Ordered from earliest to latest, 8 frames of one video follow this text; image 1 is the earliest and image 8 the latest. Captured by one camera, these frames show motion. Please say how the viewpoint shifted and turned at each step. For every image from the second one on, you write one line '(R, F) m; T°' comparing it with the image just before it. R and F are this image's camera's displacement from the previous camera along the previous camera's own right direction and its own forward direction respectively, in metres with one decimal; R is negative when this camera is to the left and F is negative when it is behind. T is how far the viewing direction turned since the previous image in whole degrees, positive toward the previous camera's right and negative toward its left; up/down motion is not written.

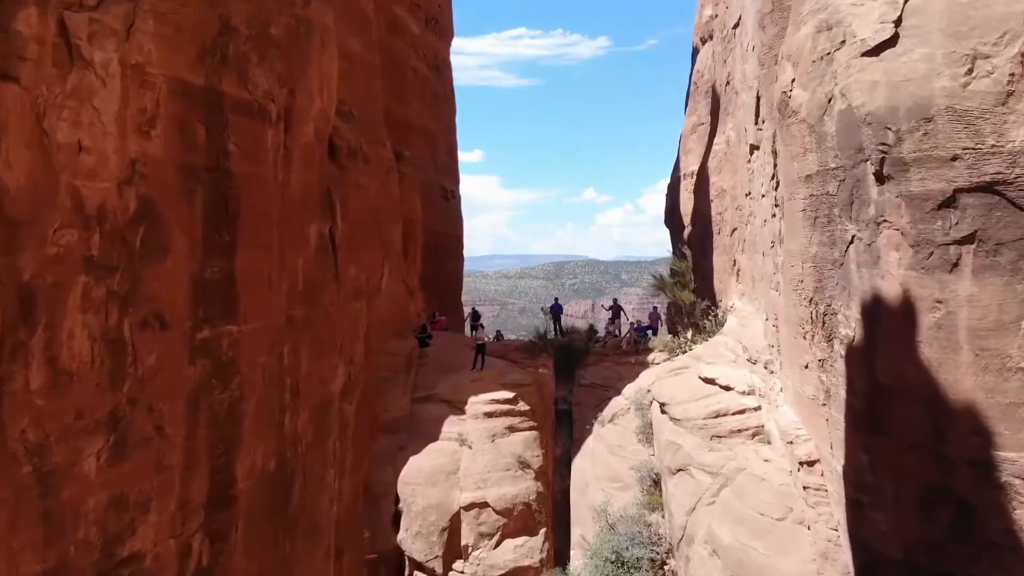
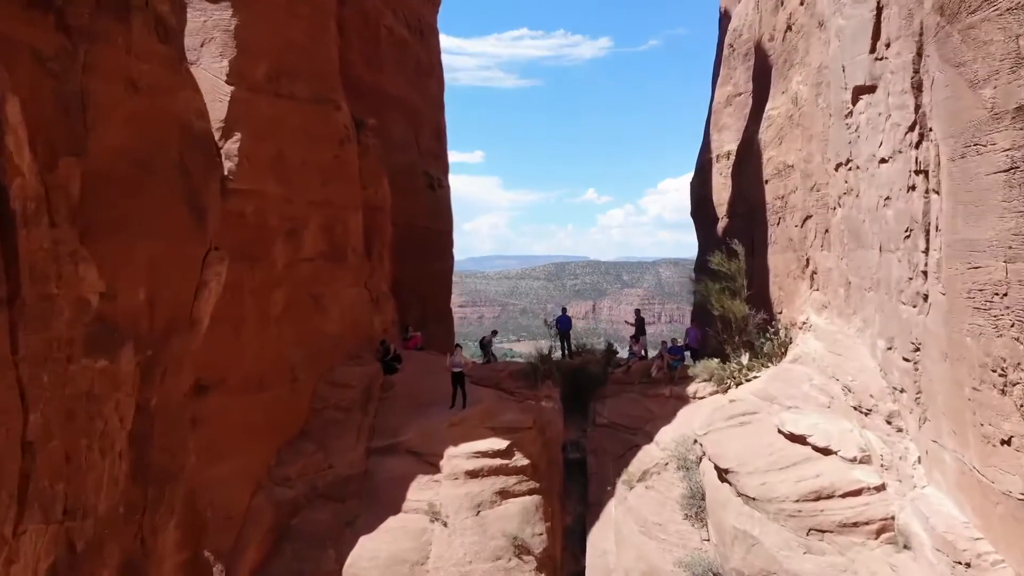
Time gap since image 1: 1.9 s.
(+0.1, +3.7) m; 0°
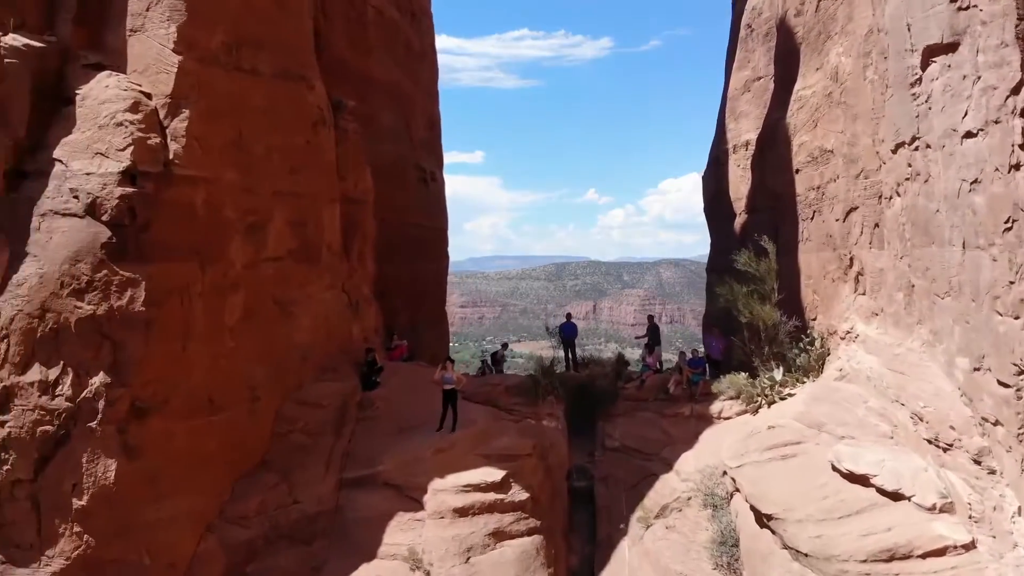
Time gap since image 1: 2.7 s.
(0.0, +1.4) m; 0°
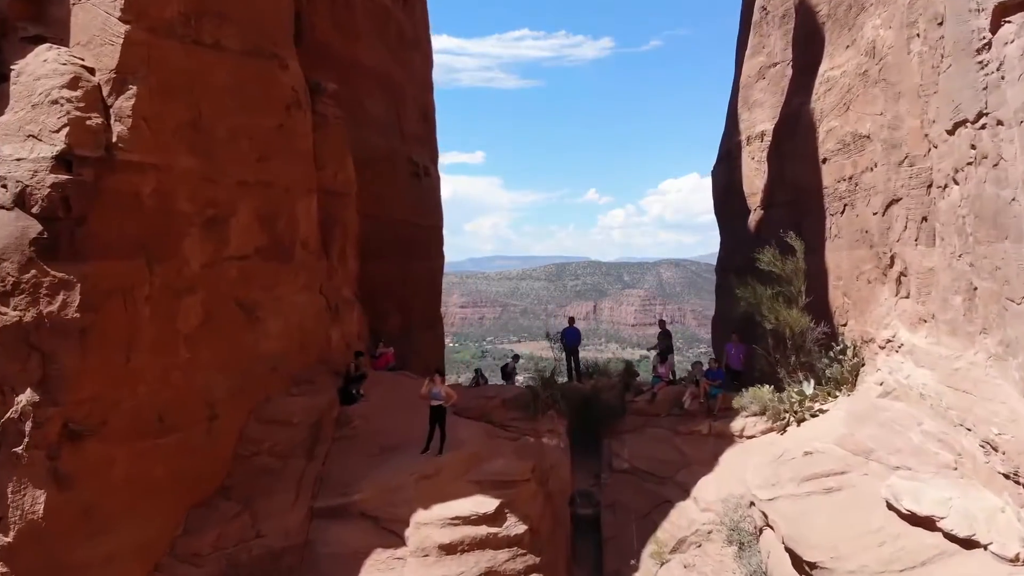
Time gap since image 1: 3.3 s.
(0.0, +1.0) m; 0°
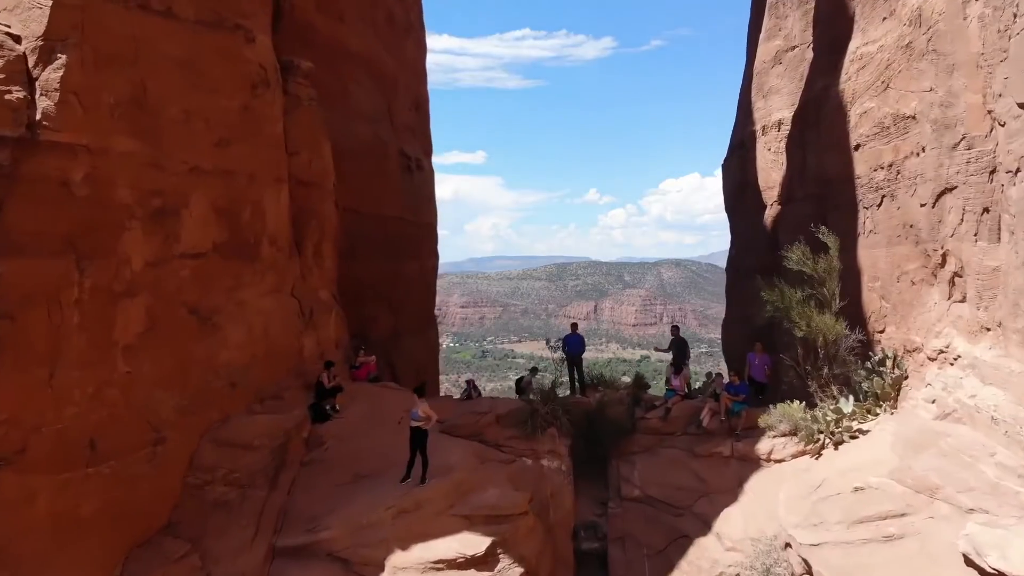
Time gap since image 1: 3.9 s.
(0.0, +1.0) m; 0°
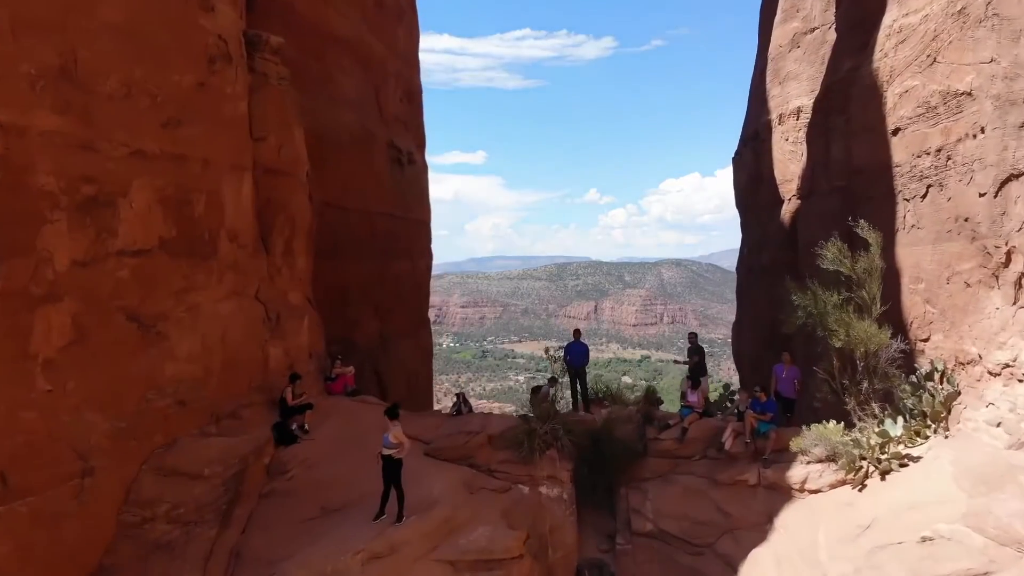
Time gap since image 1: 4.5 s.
(0.0, +1.0) m; 0°
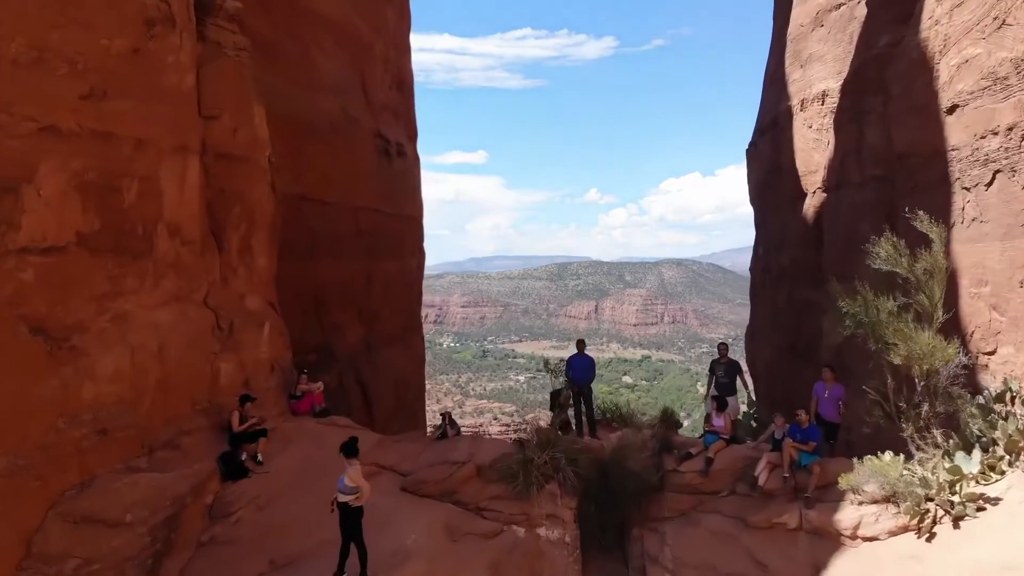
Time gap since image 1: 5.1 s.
(0.0, +1.0) m; 0°
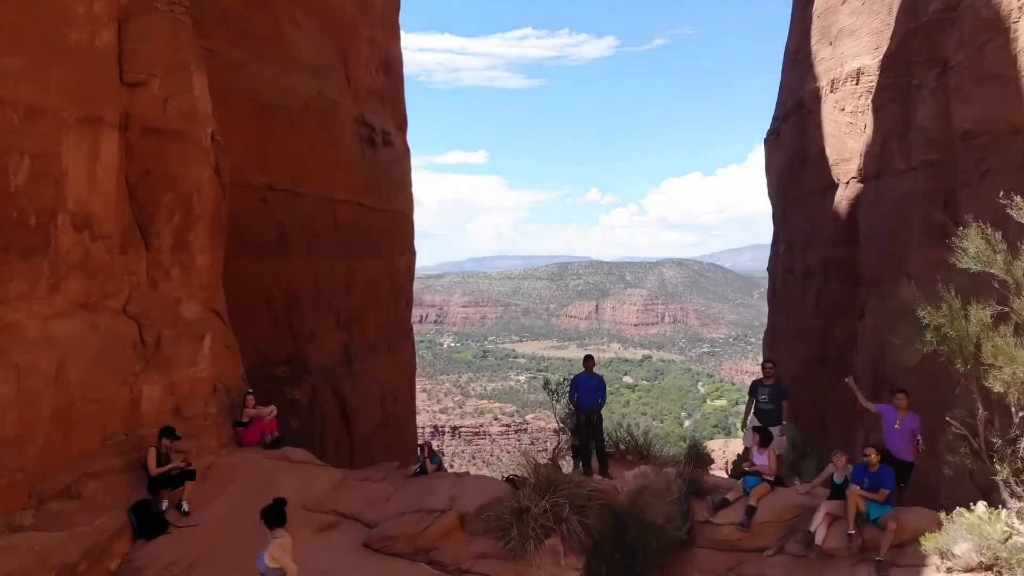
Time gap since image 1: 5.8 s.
(0.0, +1.1) m; 0°
